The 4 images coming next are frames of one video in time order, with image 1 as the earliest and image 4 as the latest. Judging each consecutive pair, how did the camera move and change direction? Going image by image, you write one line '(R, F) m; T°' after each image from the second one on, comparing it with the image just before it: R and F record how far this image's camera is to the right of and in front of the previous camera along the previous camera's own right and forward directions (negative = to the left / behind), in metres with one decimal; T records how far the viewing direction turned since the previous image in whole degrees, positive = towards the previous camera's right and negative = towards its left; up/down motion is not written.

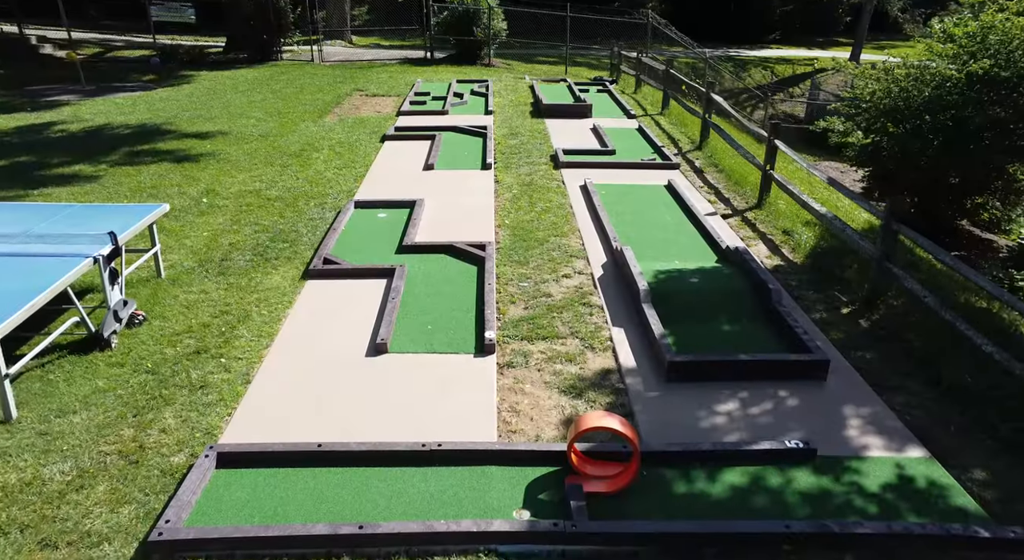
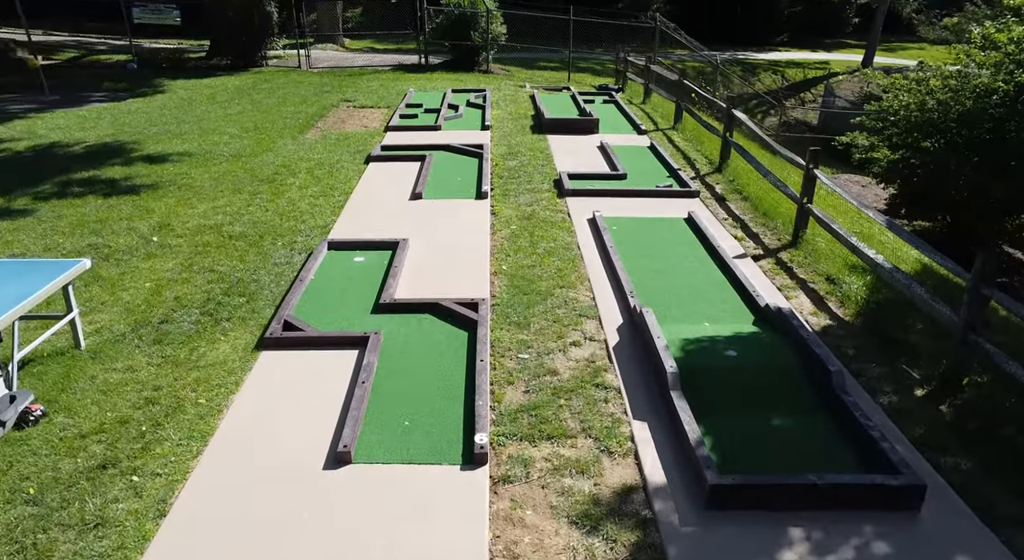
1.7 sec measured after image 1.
(0.0, +0.9) m; 0°
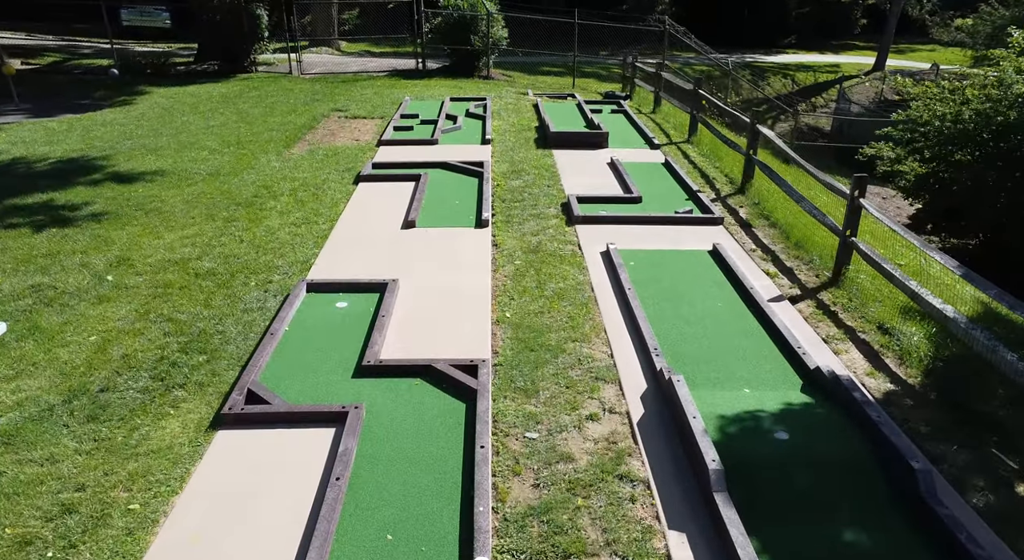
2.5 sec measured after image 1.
(0.0, +0.7) m; 0°
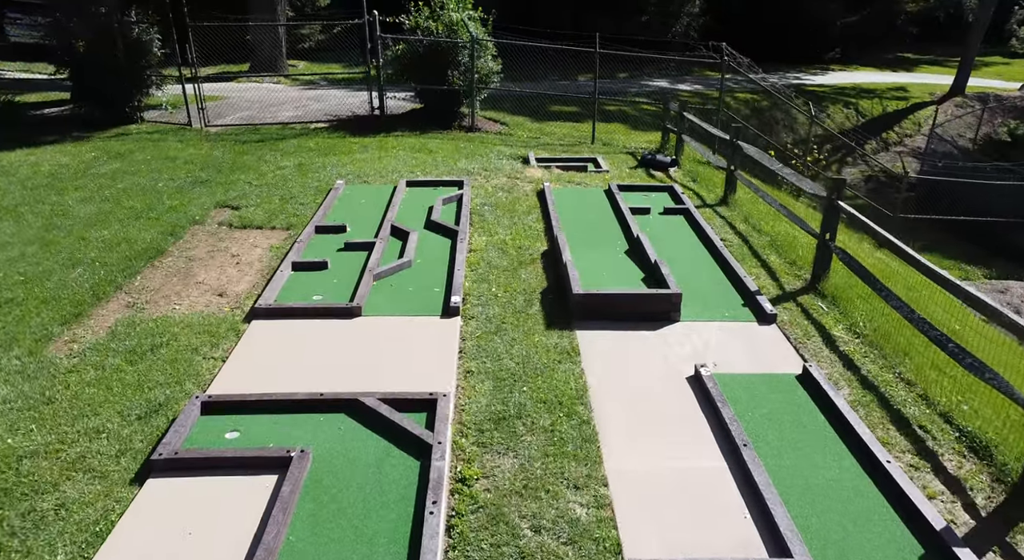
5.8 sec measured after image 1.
(+0.1, +4.1) m; 0°
